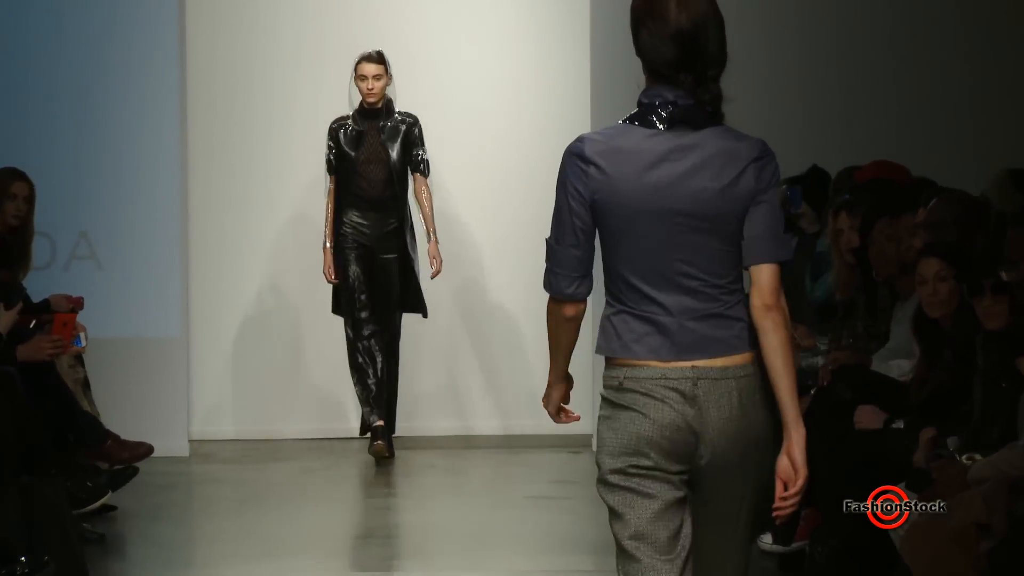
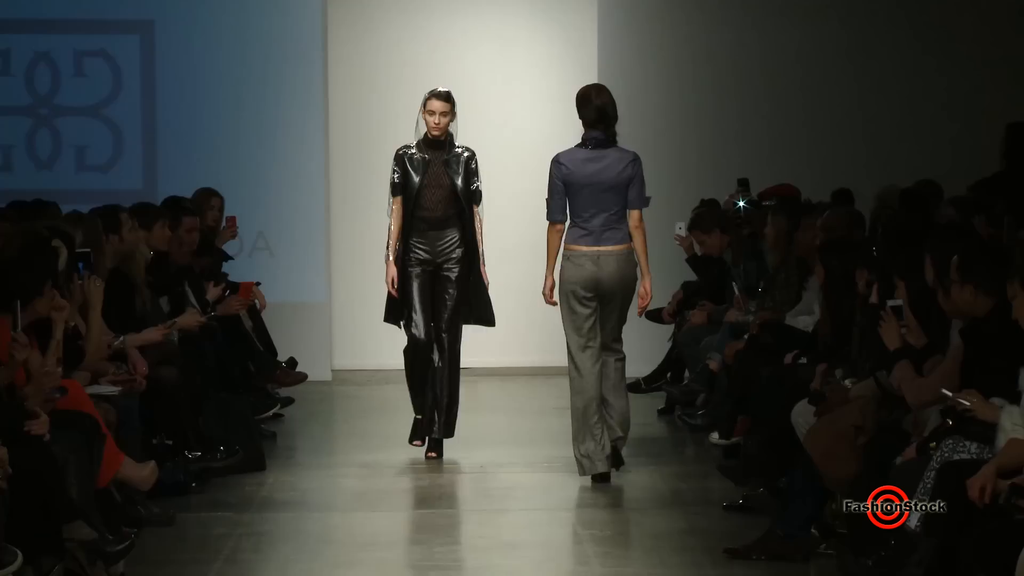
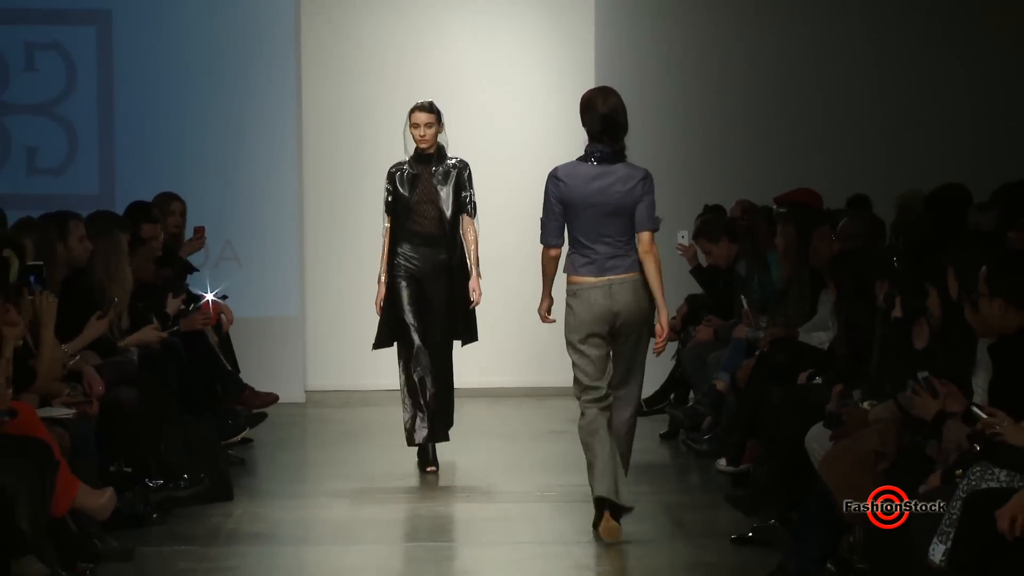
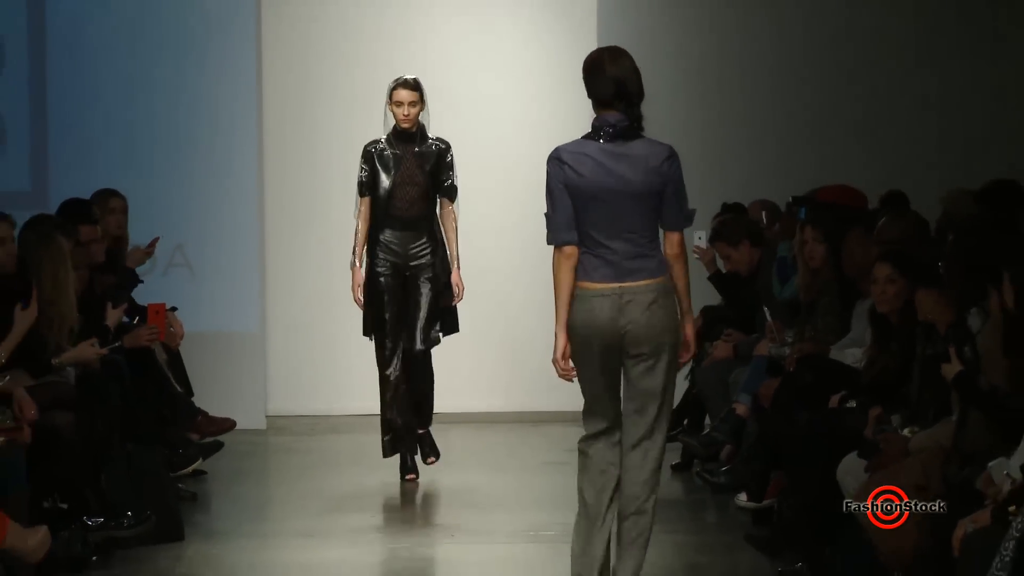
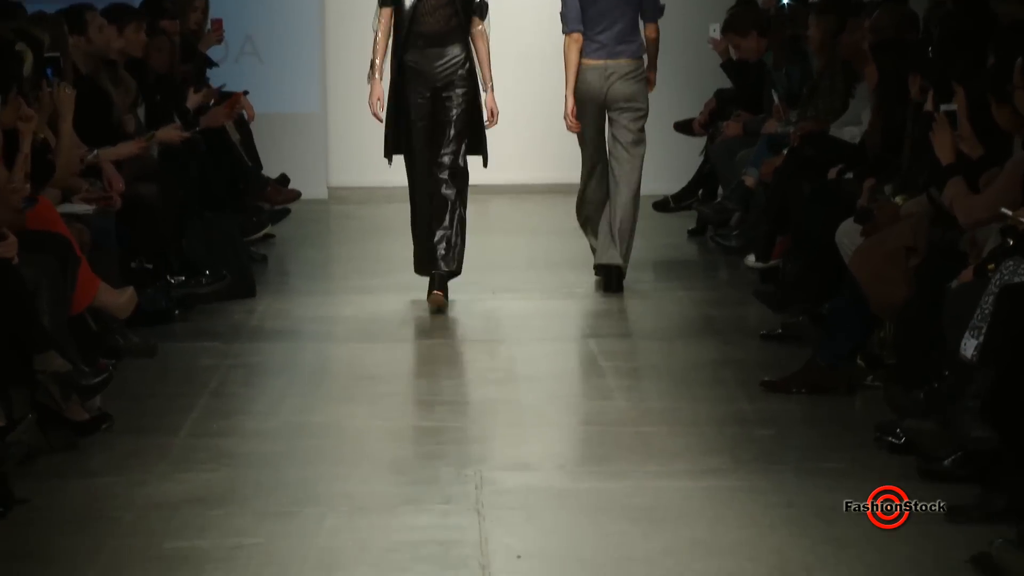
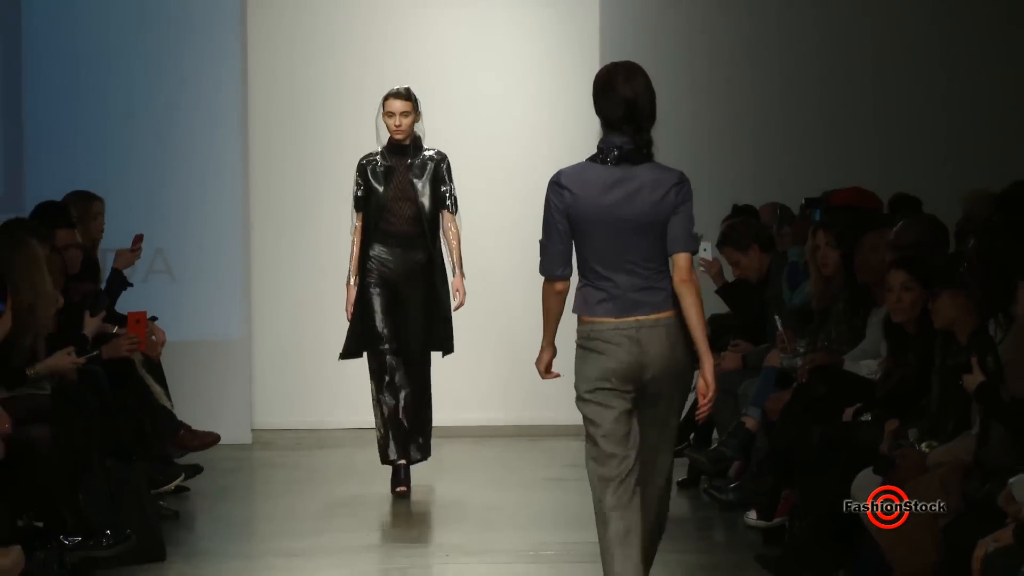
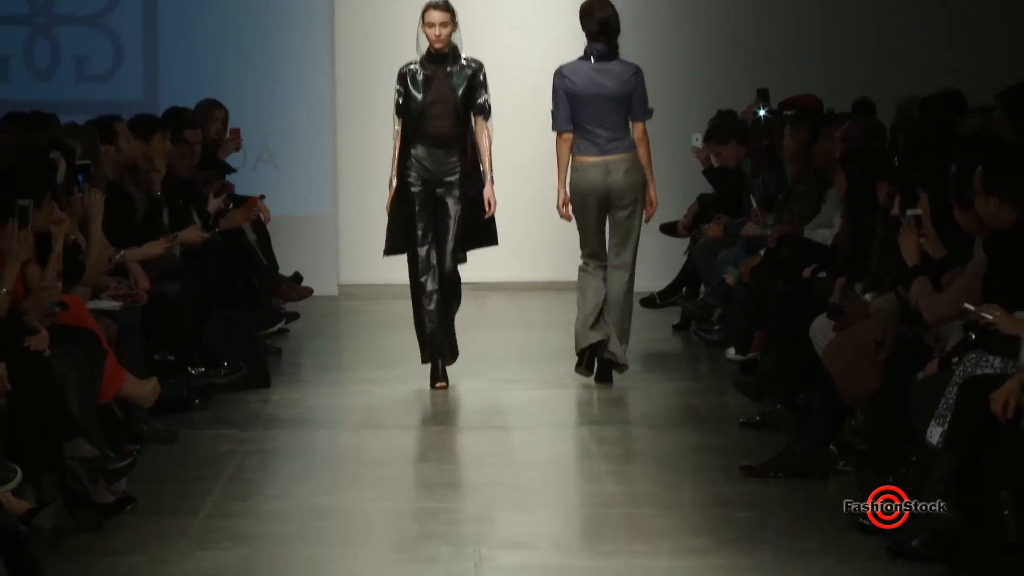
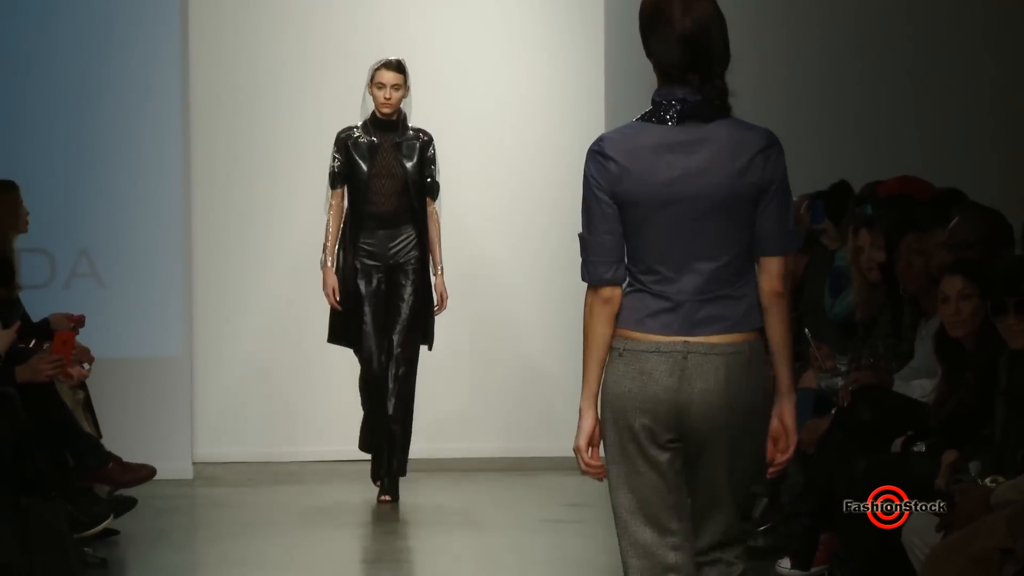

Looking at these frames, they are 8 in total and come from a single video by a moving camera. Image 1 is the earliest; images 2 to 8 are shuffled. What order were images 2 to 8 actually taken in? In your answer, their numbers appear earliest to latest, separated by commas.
8, 6, 4, 3, 2, 7, 5
